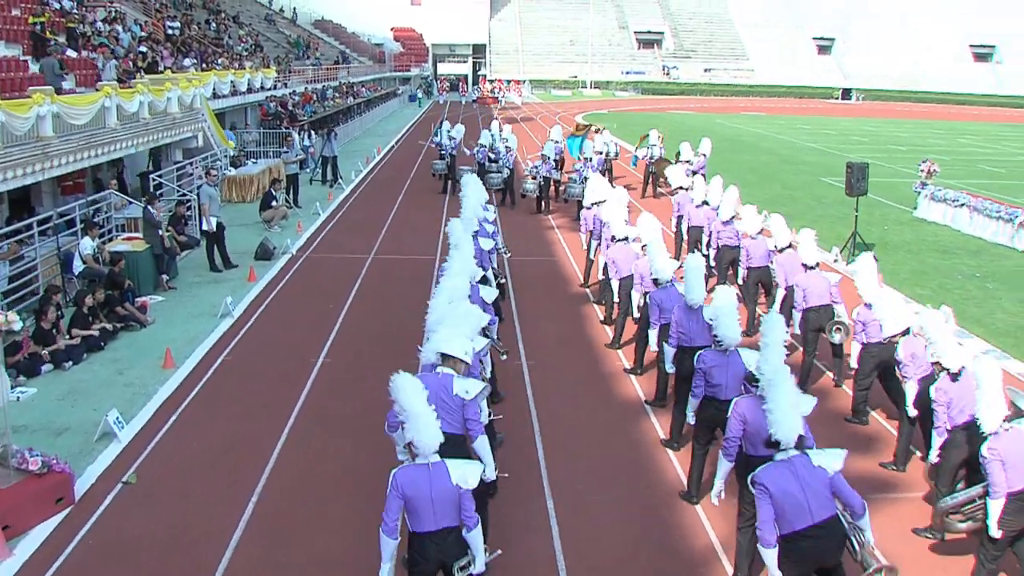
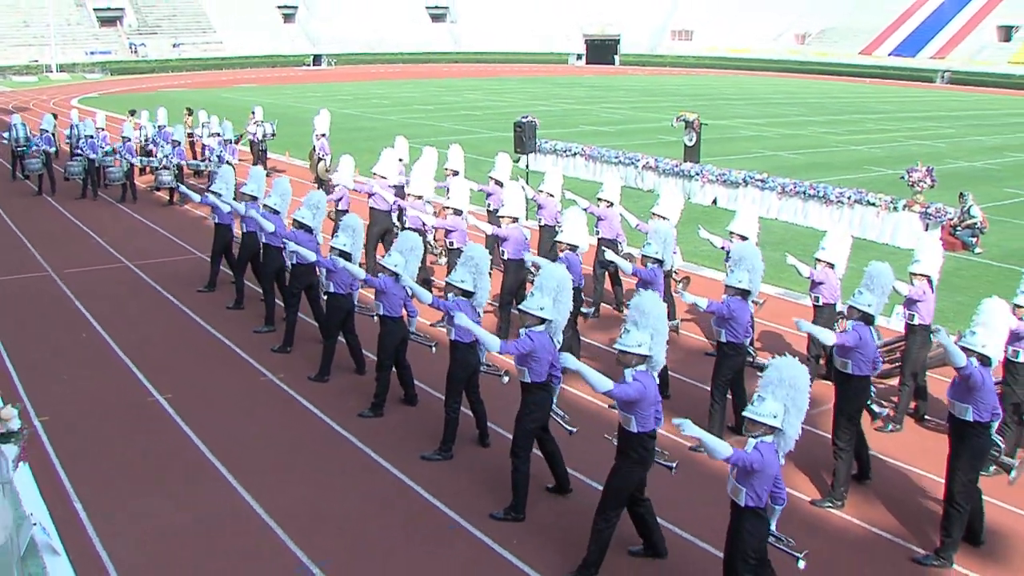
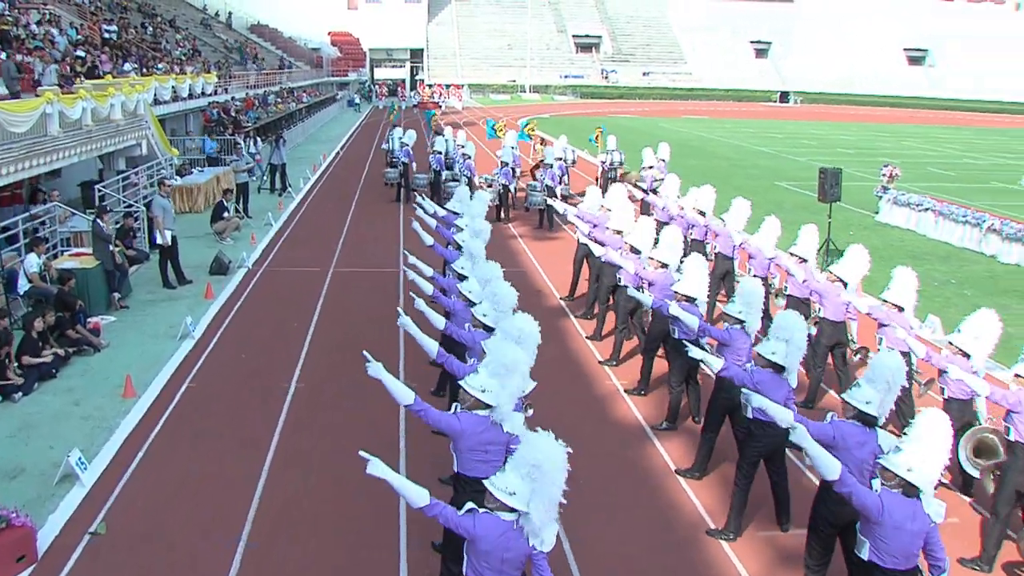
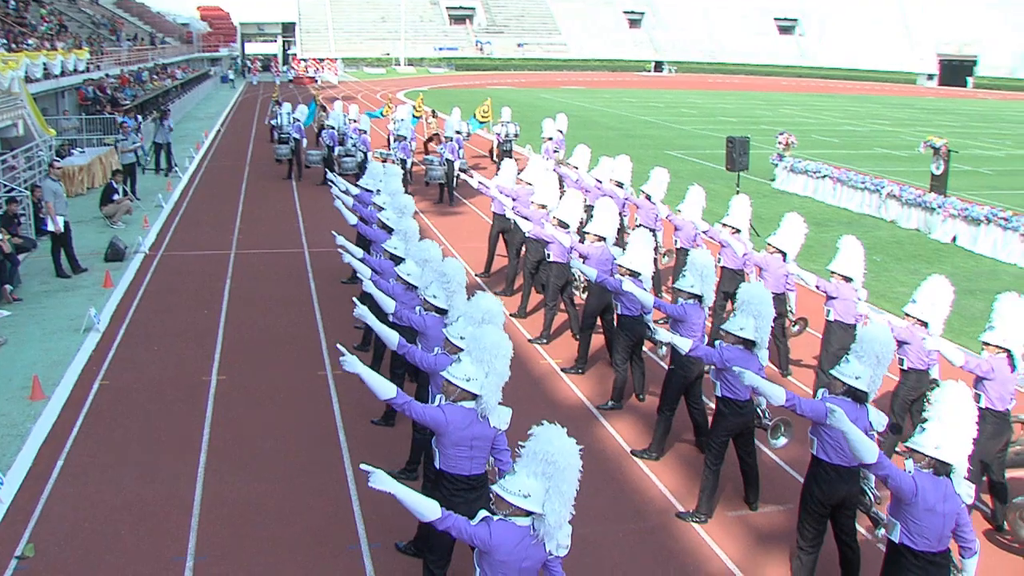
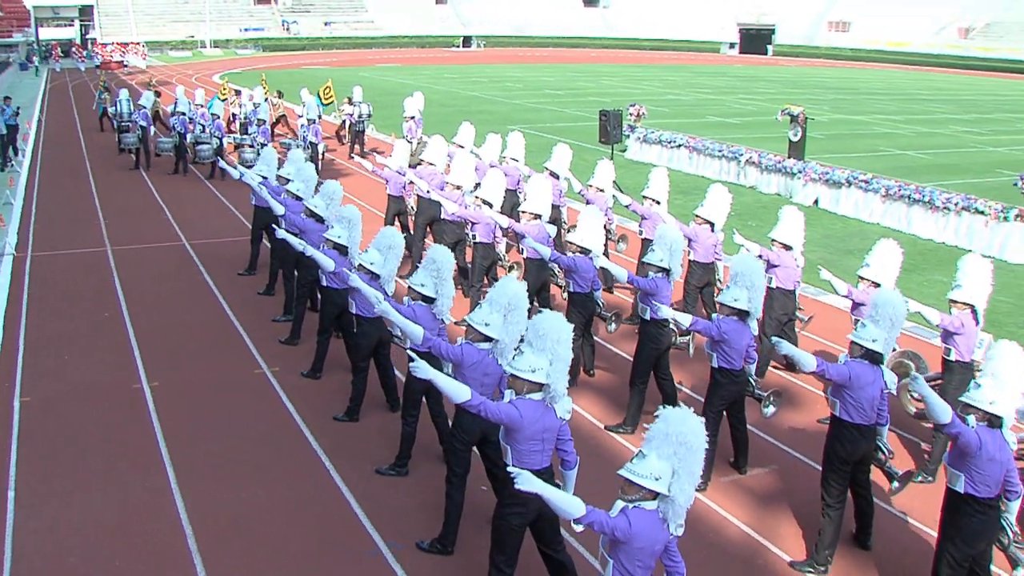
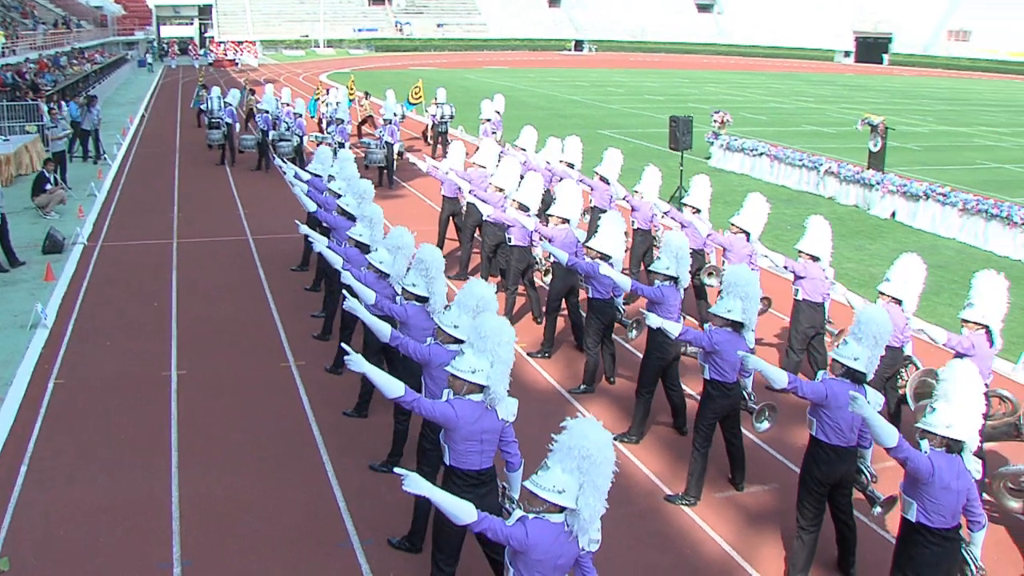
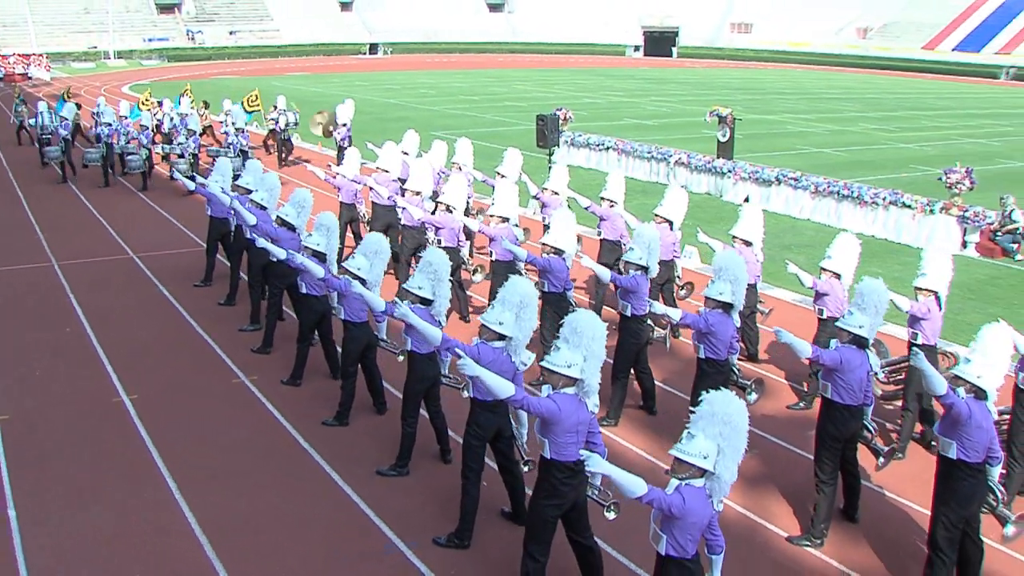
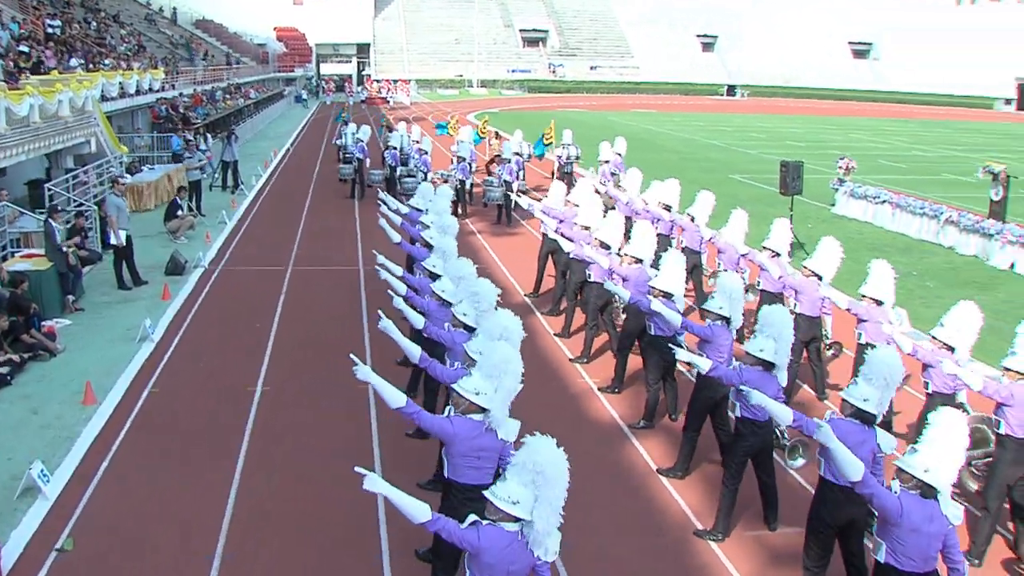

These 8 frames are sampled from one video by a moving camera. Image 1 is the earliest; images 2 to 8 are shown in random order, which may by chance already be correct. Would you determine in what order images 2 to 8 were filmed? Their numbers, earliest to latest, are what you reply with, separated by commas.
3, 8, 4, 6, 5, 7, 2
